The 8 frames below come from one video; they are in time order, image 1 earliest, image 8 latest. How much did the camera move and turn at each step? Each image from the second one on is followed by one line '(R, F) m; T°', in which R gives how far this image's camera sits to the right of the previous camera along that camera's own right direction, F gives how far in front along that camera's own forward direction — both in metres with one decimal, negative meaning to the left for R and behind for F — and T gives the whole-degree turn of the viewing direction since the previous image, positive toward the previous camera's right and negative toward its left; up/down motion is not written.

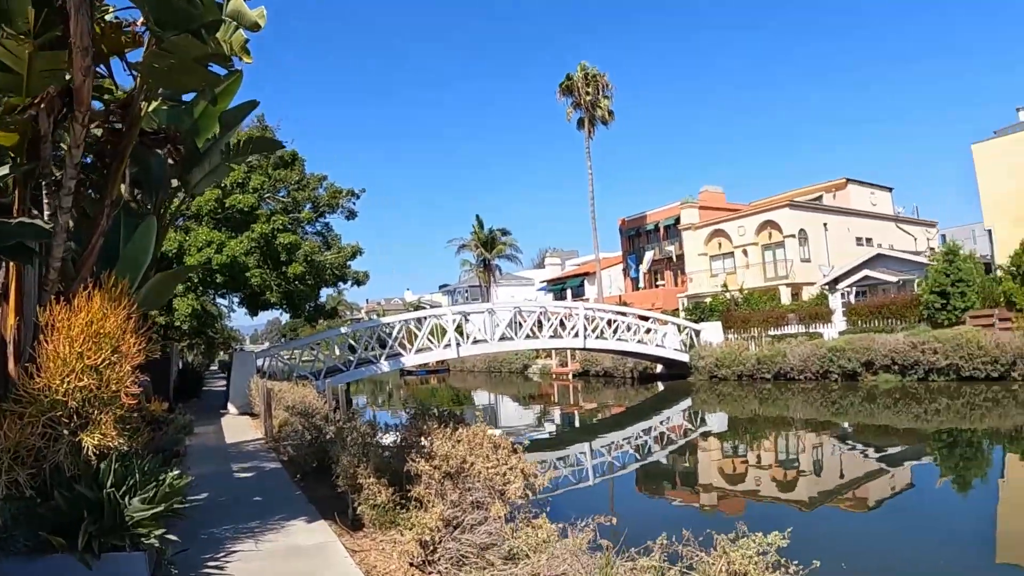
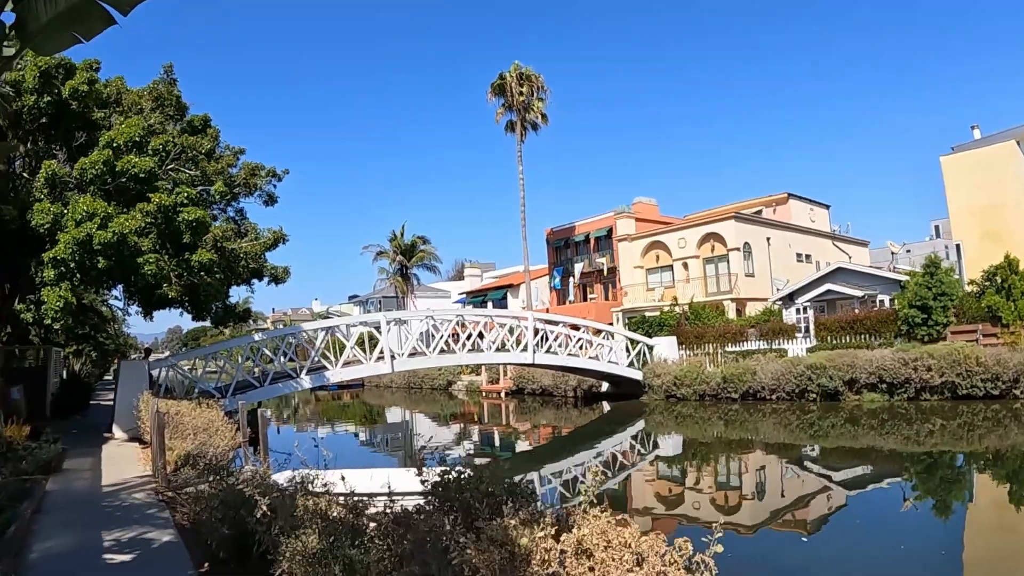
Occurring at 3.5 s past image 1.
(-1.2, +3.1) m; +8°
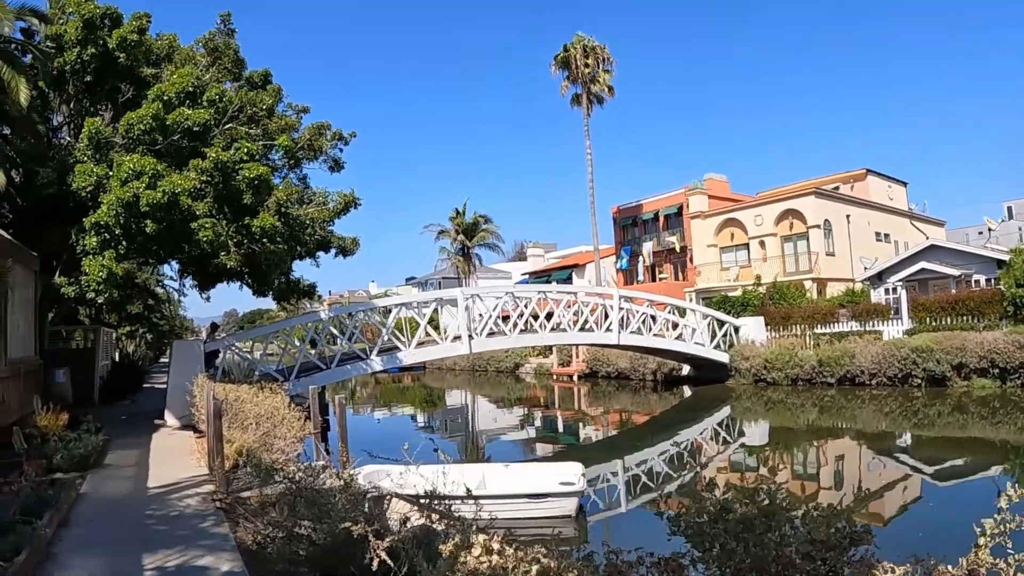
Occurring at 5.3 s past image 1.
(-0.8, +1.8) m; -5°
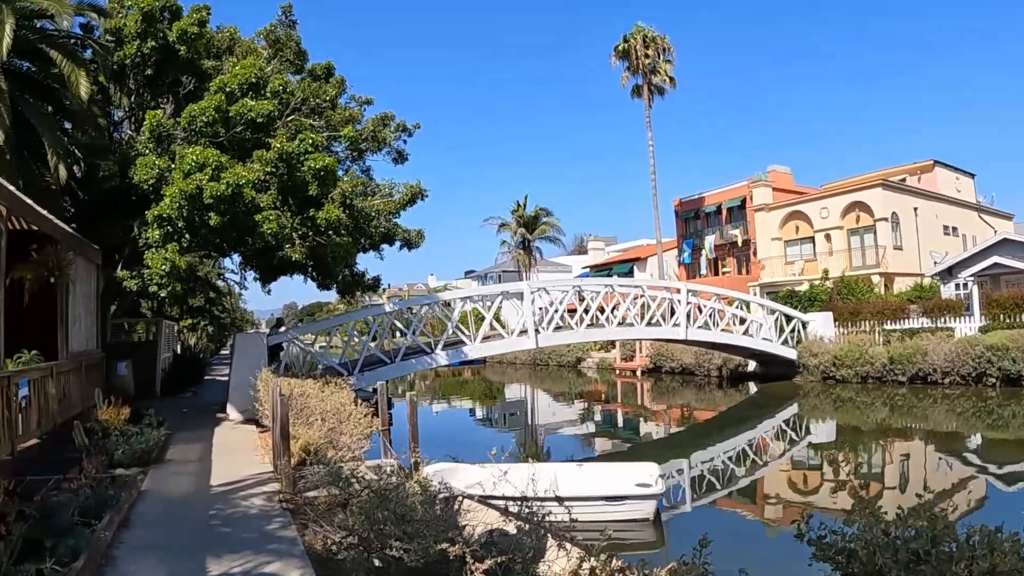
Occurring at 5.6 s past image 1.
(-0.1, +0.4) m; -5°
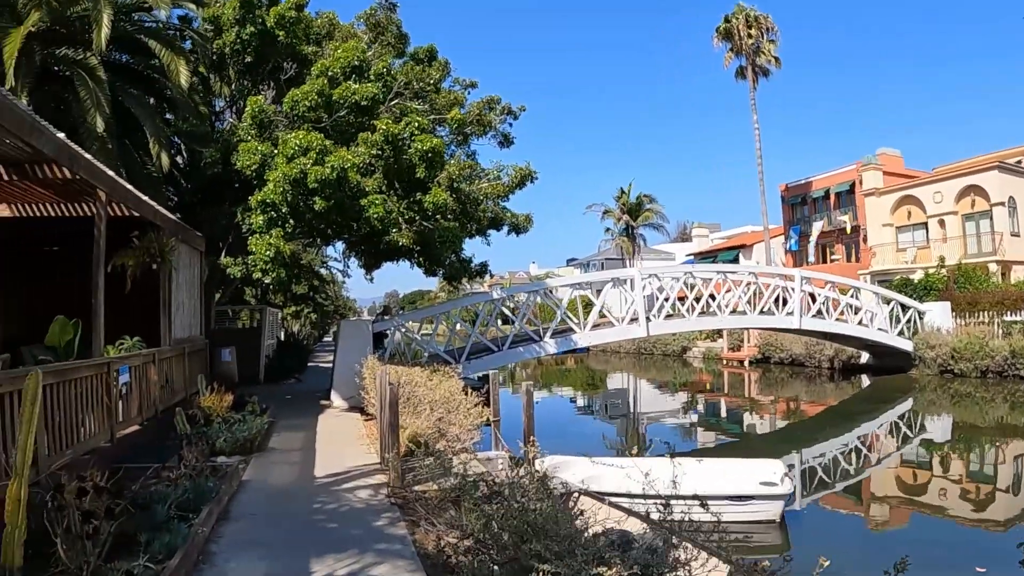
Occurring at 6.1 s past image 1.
(-0.2, +0.7) m; -8°
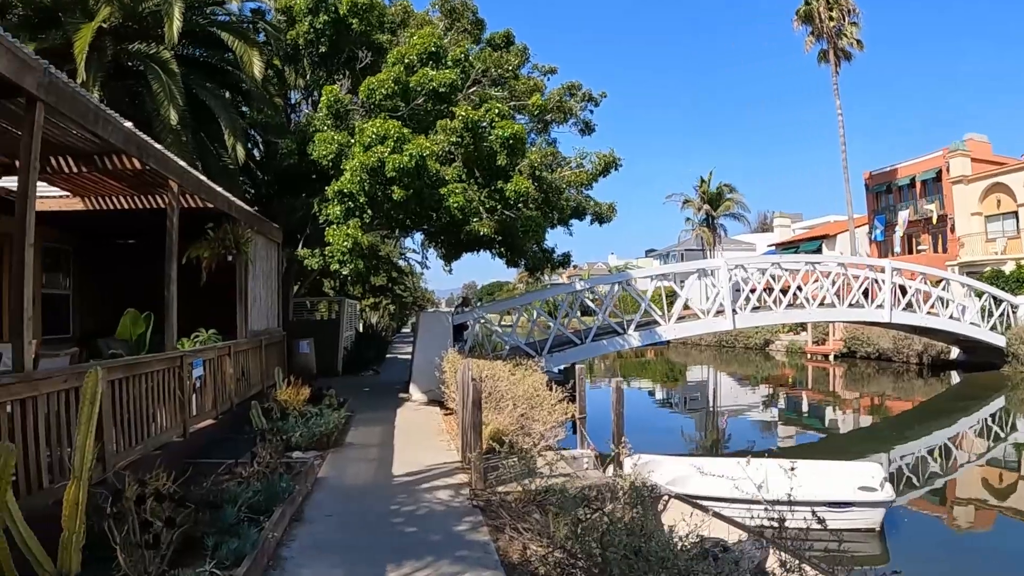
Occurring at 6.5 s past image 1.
(-0.1, +0.4) m; -6°
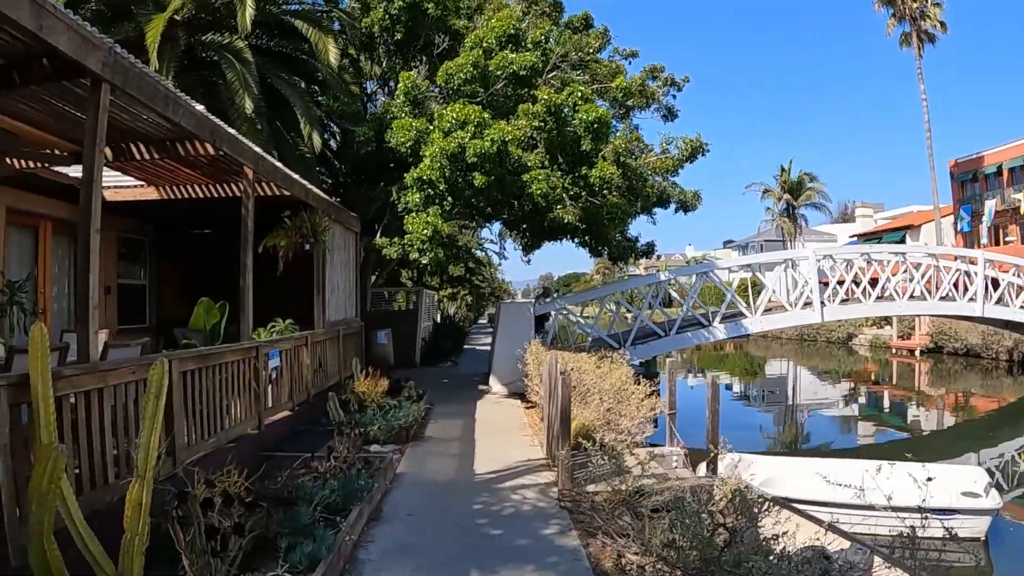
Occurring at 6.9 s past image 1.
(-0.1, +0.4) m; -6°
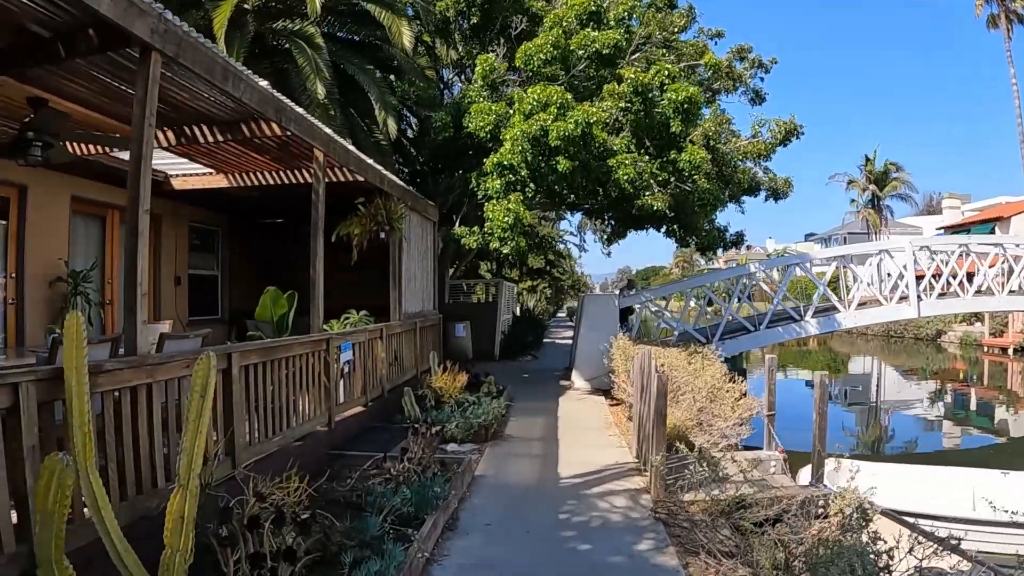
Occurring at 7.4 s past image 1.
(-0.1, +0.4) m; -7°
